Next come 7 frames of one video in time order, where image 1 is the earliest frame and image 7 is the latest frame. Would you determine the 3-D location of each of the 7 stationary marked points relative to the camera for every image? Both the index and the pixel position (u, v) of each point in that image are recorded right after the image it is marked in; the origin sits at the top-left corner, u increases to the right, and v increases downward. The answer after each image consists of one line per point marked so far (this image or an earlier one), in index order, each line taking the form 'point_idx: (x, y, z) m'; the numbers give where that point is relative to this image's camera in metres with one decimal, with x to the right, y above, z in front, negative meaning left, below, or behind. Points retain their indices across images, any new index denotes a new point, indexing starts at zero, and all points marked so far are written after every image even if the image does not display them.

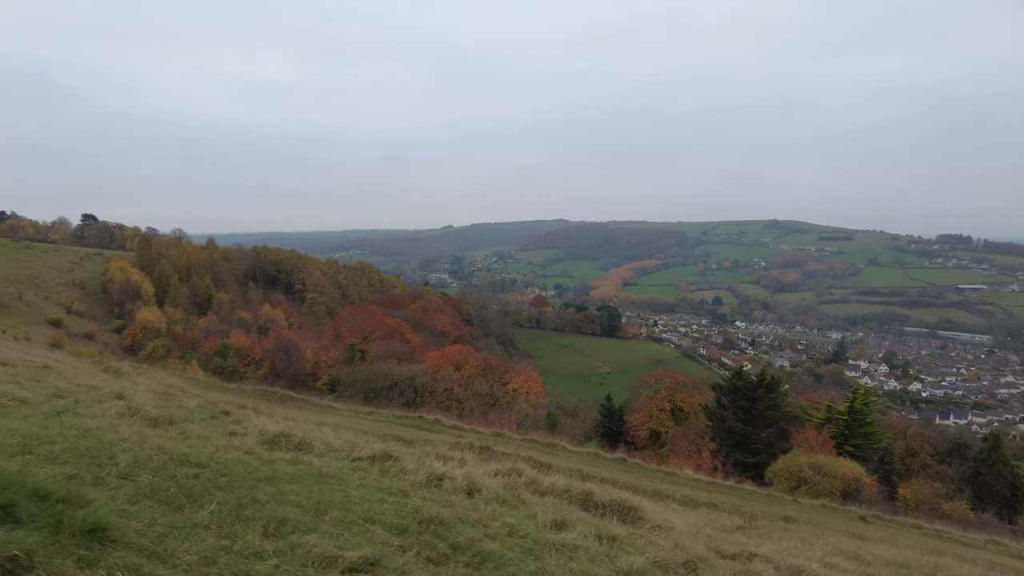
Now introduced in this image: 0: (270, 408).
0: (-4.4, -2.1, +11.5) m
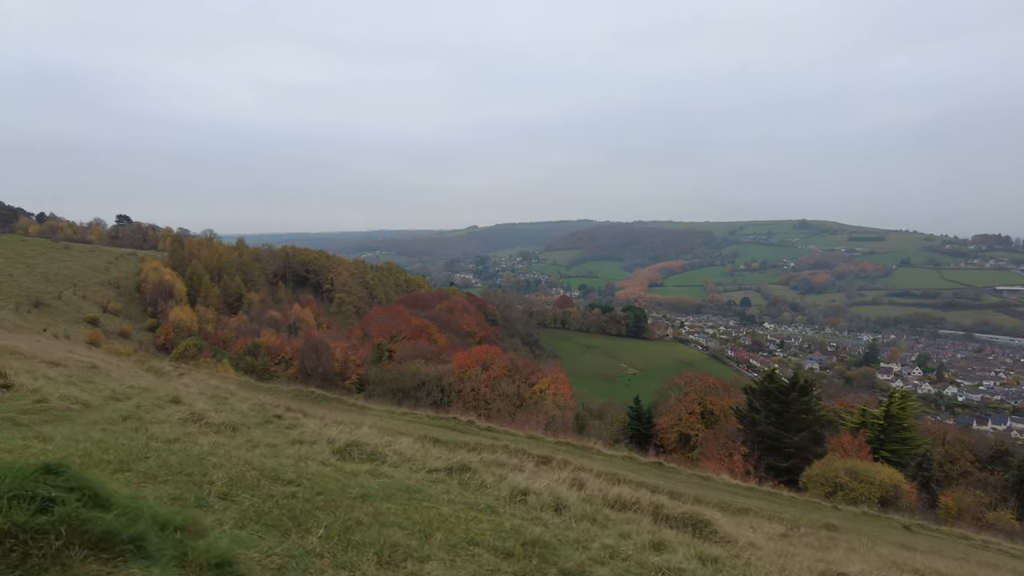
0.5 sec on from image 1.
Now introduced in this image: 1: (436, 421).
0: (-3.7, -2.1, +11.5) m
1: (-2.3, -3.8, +18.6) m
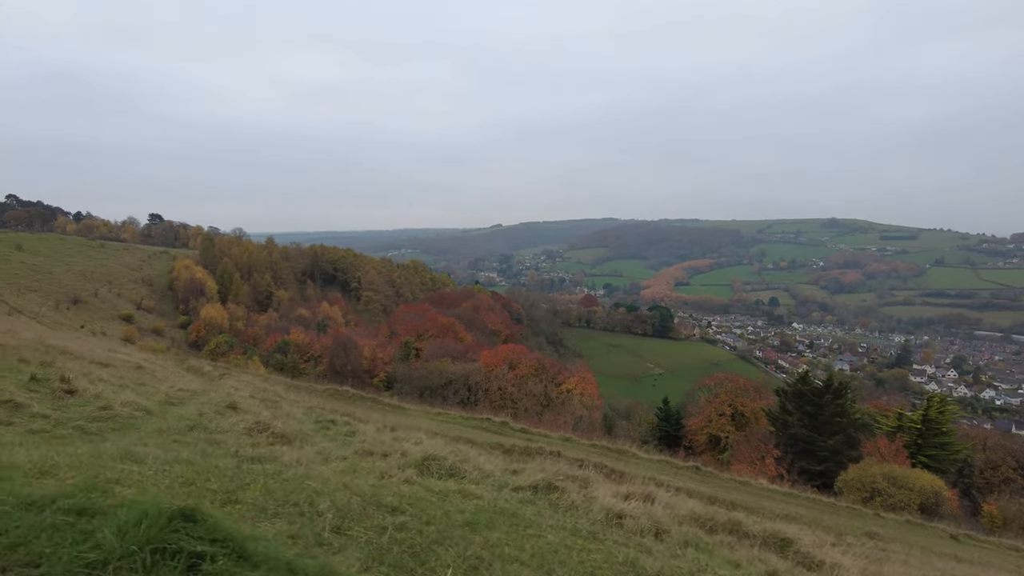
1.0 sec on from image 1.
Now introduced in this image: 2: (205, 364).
0: (-3.0, -2.1, +11.5) m
1: (-1.4, -3.8, +18.4) m
2: (-7.2, -1.8, +15.0) m
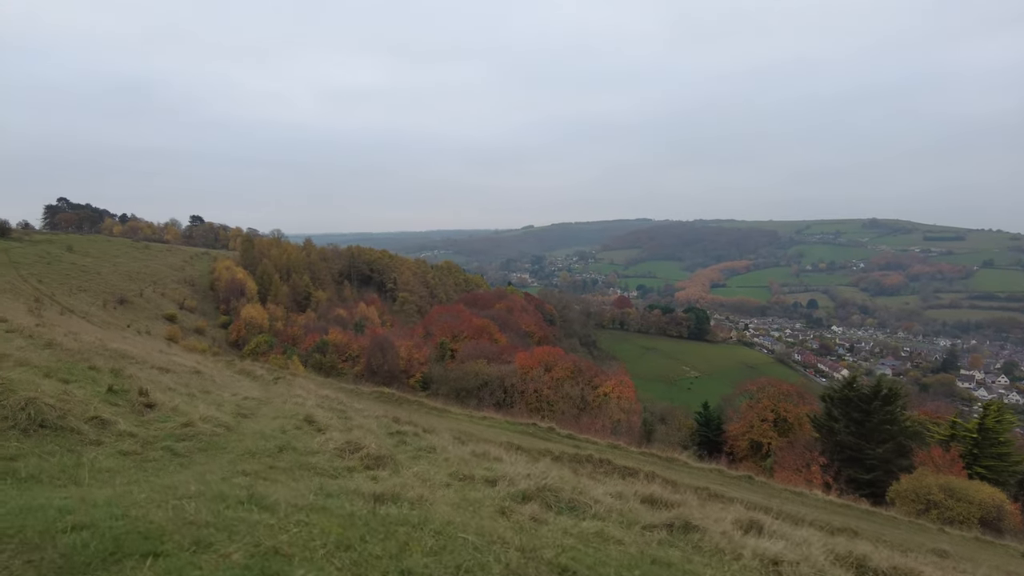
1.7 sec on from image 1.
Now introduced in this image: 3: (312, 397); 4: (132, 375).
0: (-2.0, -2.2, +11.3) m
1: (-0.1, -3.9, +18.2) m
2: (-6.0, -1.9, +15.0) m
3: (-2.4, -1.3, +7.7) m
4: (-3.4, -0.8, +5.8) m
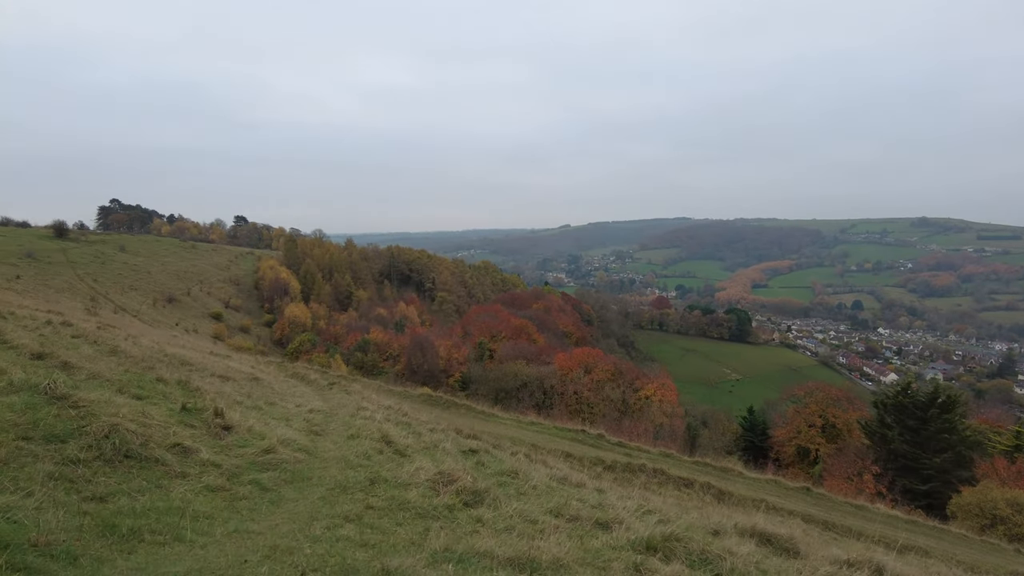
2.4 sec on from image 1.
0: (-1.1, -2.3, +11.1) m
1: (+1.3, -4.0, +17.8) m
2: (-4.8, -1.9, +15.0) m
3: (-1.6, -1.4, +7.5) m
4: (-2.7, -0.9, +5.7) m
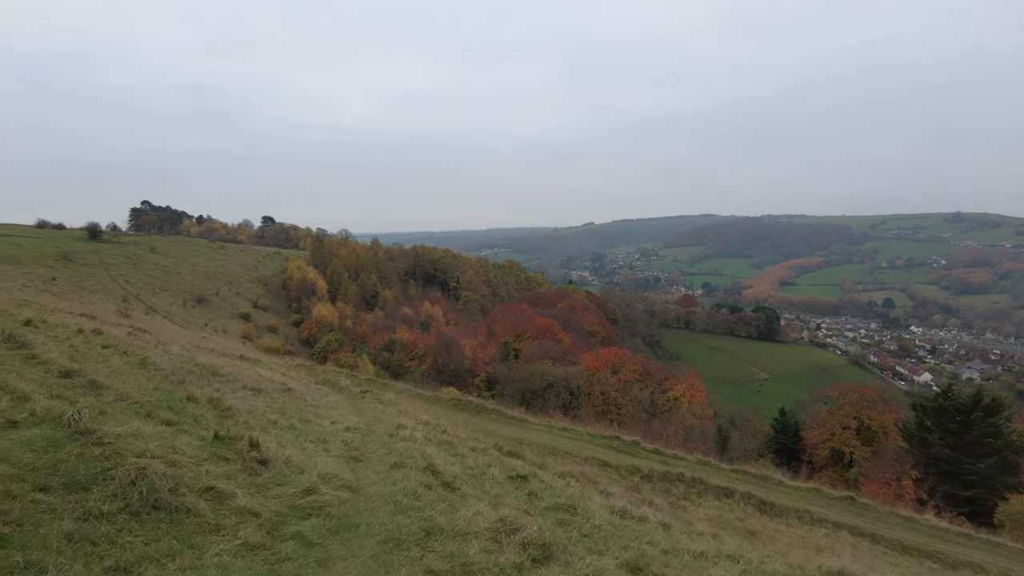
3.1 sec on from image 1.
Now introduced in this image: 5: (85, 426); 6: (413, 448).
0: (-0.4, -2.4, +10.7) m
1: (+2.2, -4.0, +17.4) m
2: (-4.1, -2.0, +14.8) m
3: (-1.1, -1.5, +7.2) m
4: (-2.3, -1.0, +5.4) m
5: (-2.4, -0.8, +3.7) m
6: (-0.9, -1.3, +5.6) m
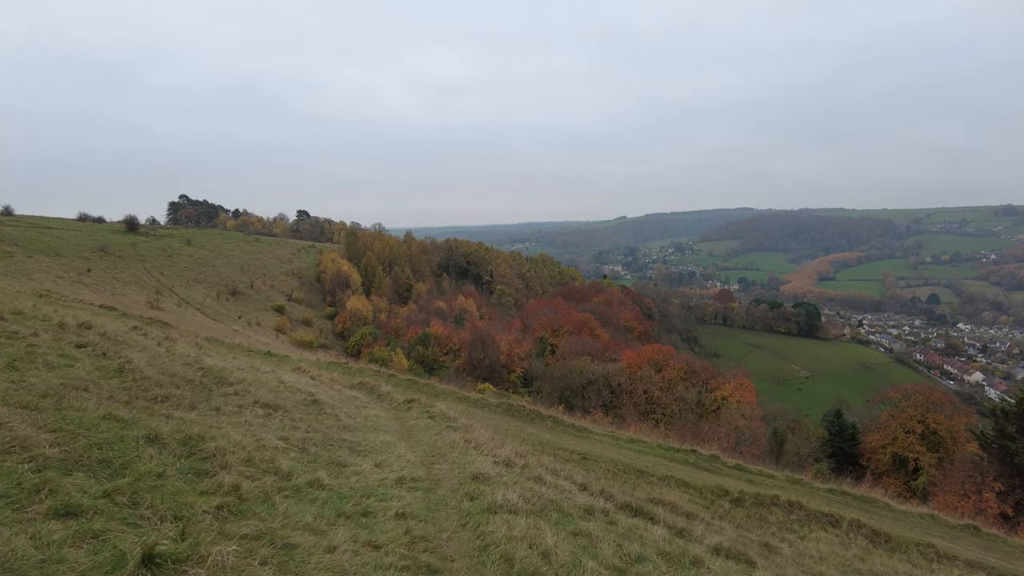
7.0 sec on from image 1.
0: (+0.6, -2.2, +8.5) m
1: (+3.5, -3.8, +15.1) m
2: (-2.8, -1.8, +12.8) m
3: (-0.2, -1.3, +5.0) m
4: (-1.5, -0.9, +3.3) m
5: (-1.7, -0.6, +1.6) m
6: (-0.1, -1.2, +3.4) m
